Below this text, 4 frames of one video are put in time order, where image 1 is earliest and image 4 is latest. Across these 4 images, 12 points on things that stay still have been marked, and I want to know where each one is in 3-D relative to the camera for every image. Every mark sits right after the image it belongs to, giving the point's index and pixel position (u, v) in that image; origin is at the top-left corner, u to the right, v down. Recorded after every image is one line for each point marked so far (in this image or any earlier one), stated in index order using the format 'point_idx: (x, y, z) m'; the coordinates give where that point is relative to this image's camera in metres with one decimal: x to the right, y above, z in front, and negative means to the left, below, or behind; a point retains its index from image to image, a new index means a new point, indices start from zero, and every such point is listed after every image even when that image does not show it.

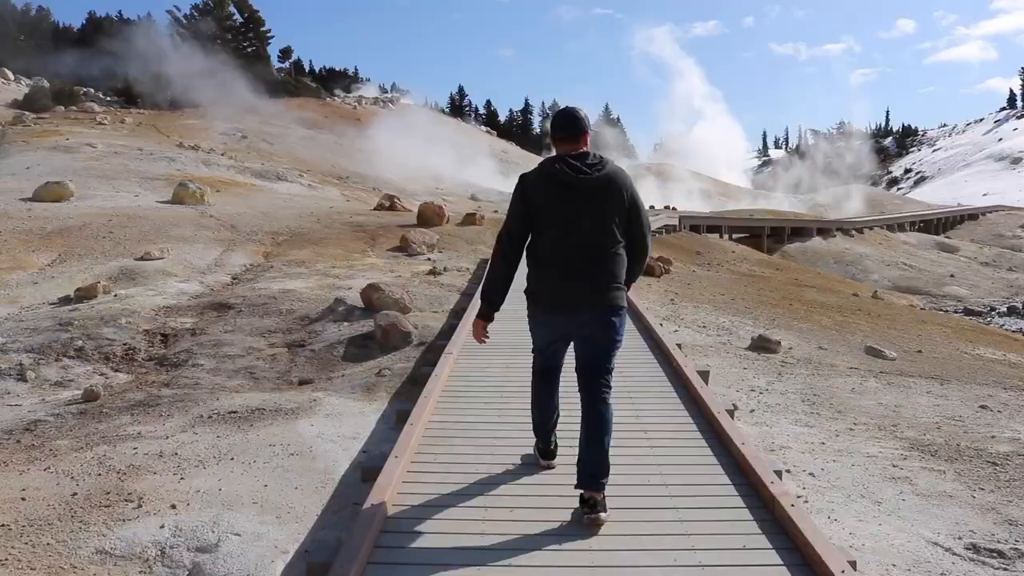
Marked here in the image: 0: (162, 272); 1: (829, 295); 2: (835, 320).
0: (-4.7, +0.2, +14.1) m
1: (+5.4, -0.1, +17.6) m
2: (+4.2, -0.4, +13.4) m
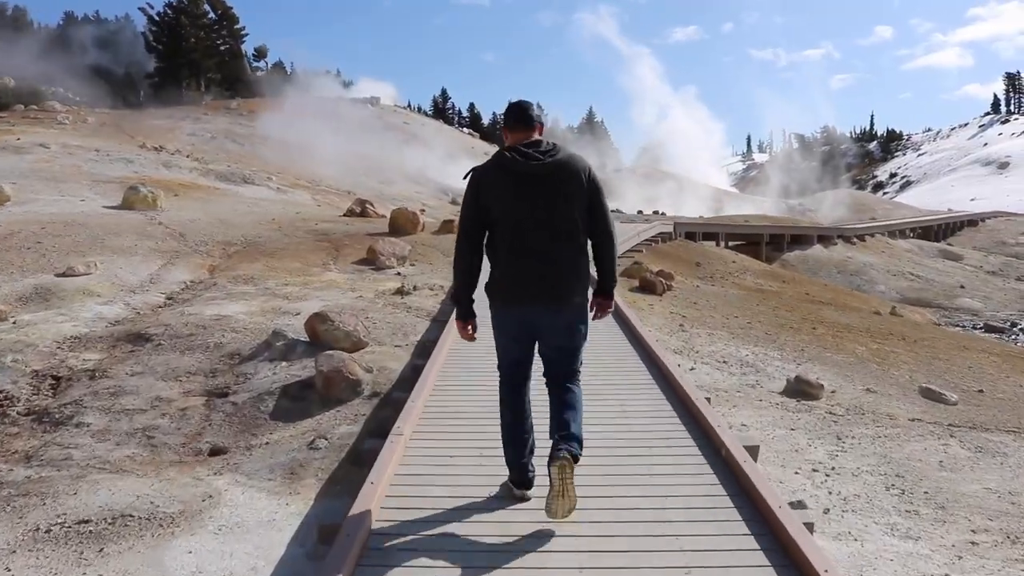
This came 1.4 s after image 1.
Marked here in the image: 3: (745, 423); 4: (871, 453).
0: (-5.0, 0.0, +12.0) m
1: (+5.1, -0.4, +15.7) m
2: (+3.9, -0.7, +11.5) m
3: (+1.5, -0.9, +6.9) m
4: (+2.1, -1.0, +6.2) m
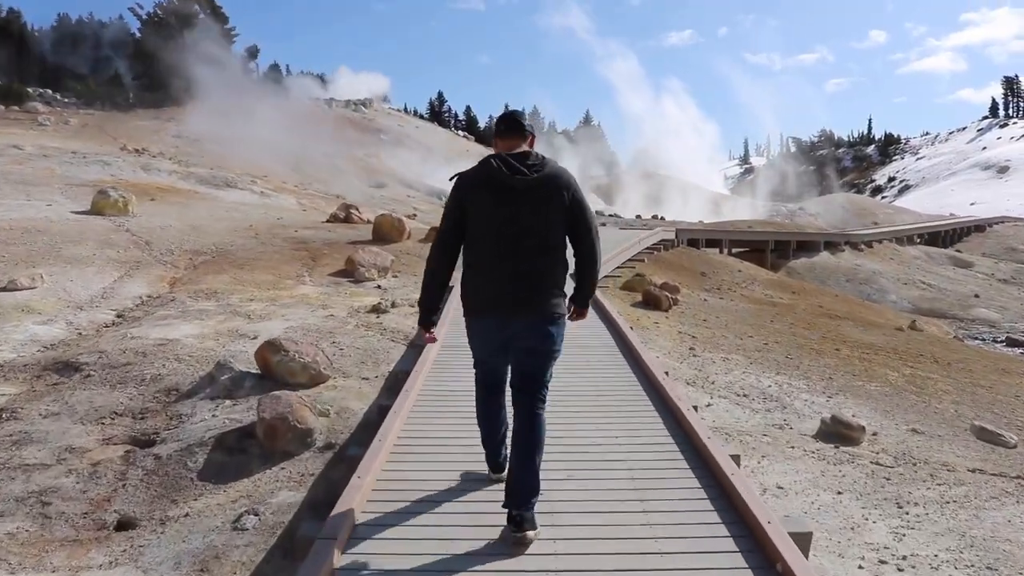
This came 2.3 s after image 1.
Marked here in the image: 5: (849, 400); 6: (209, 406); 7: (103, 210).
0: (-5.1, -0.2, +10.7) m
1: (+5.0, -0.6, +14.5) m
2: (+3.8, -0.9, +10.2) m
3: (+1.5, -1.1, +5.6) m
4: (+2.0, -1.1, +4.9) m
5: (+2.8, -0.9, +8.5) m
6: (-2.0, -0.8, +6.8) m
7: (-7.9, +1.5, +19.9) m
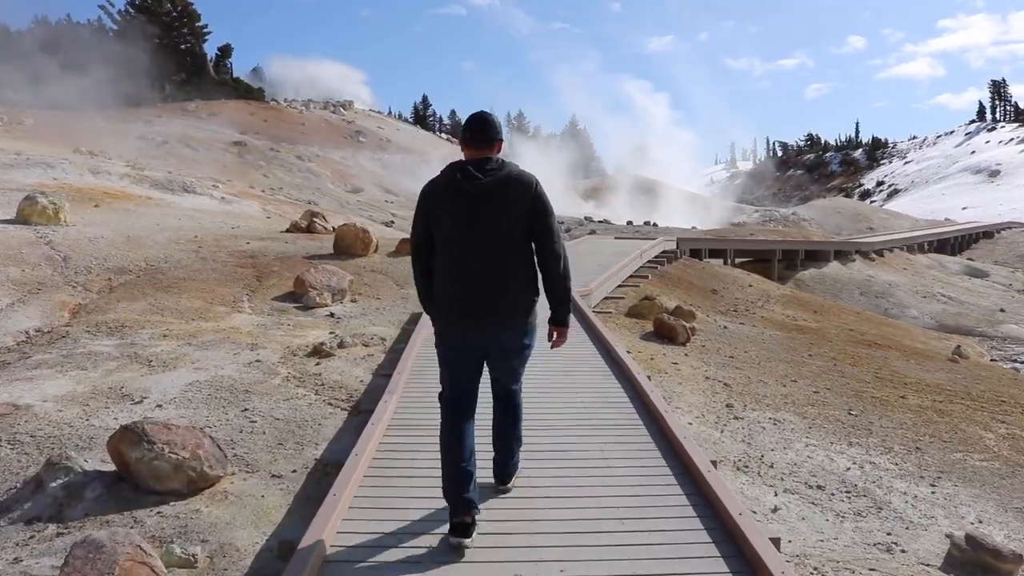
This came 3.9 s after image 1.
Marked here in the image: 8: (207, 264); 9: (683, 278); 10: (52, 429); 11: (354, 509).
0: (-5.2, -0.5, +8.2) m
1: (+4.8, -0.9, +12.1) m
2: (+3.7, -1.1, +7.9) m
3: (+1.4, -1.3, +3.2) m
4: (+2.0, -1.4, +2.5) m
5: (+2.6, -1.2, +6.1) m
6: (-2.1, -1.0, +4.3) m
7: (-8.1, +1.2, +17.4) m
8: (-4.1, +0.3, +13.8) m
9: (+2.9, +0.2, +17.3) m
10: (-2.6, -0.8, +5.9) m
11: (-0.6, -0.9, +4.0) m
